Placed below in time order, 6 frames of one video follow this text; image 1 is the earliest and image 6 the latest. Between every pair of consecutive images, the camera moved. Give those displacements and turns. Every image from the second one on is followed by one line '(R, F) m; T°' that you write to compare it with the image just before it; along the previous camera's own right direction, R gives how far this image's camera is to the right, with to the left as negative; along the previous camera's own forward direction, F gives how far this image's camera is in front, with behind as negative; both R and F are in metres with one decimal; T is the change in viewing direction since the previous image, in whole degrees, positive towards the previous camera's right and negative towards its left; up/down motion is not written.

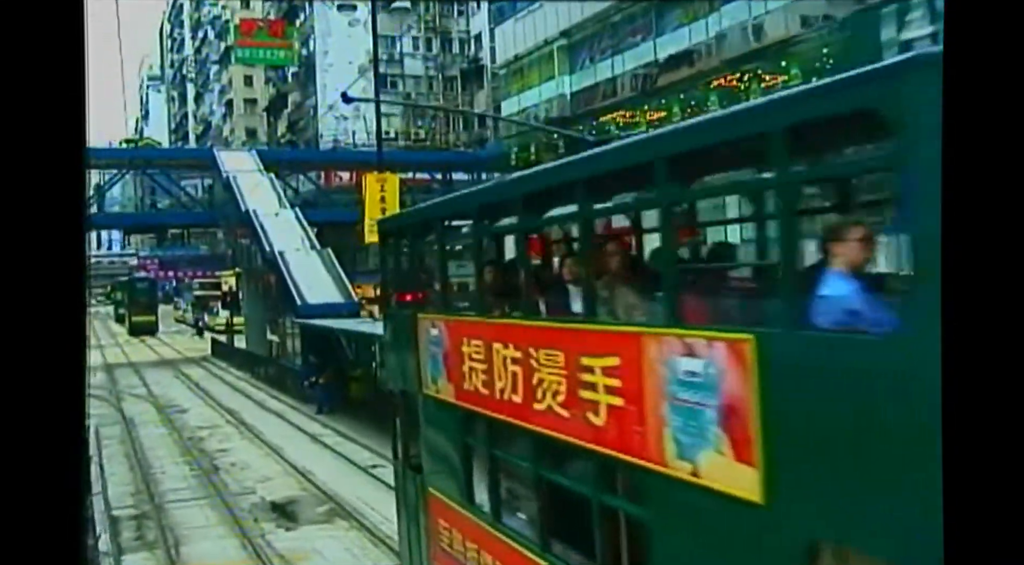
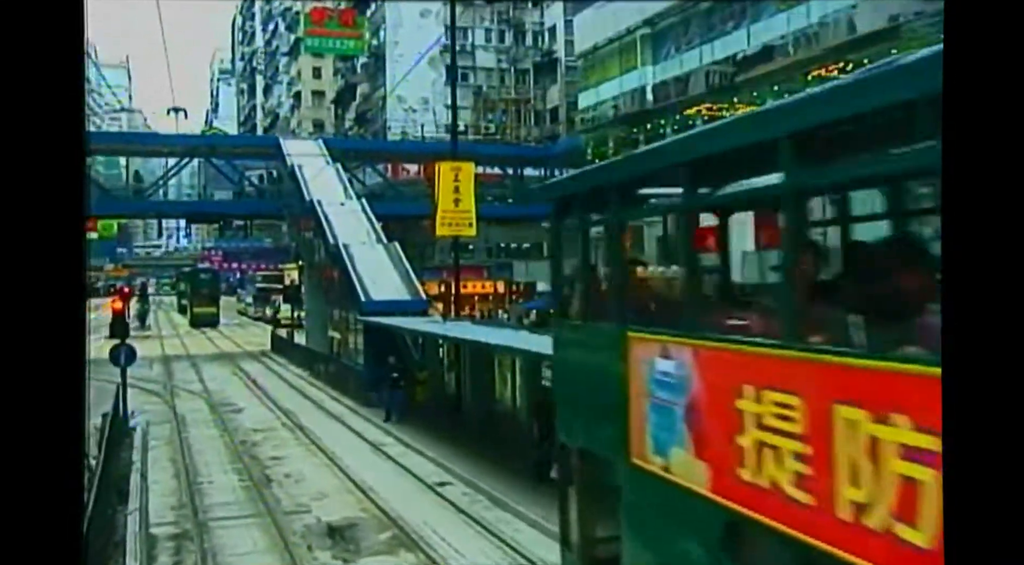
(-0.1, +0.4) m; -4°
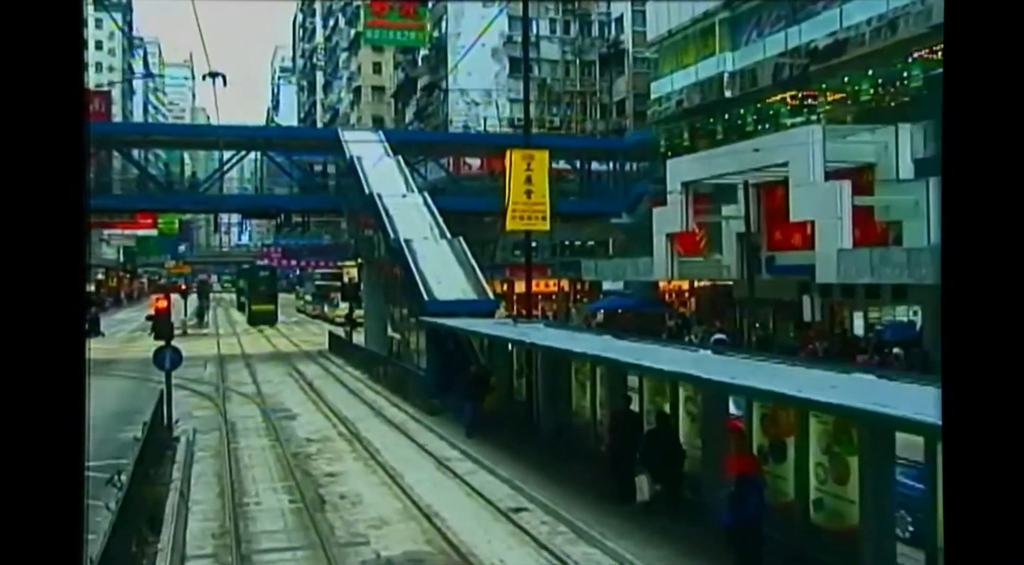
(-0.1, +0.3) m; -3°
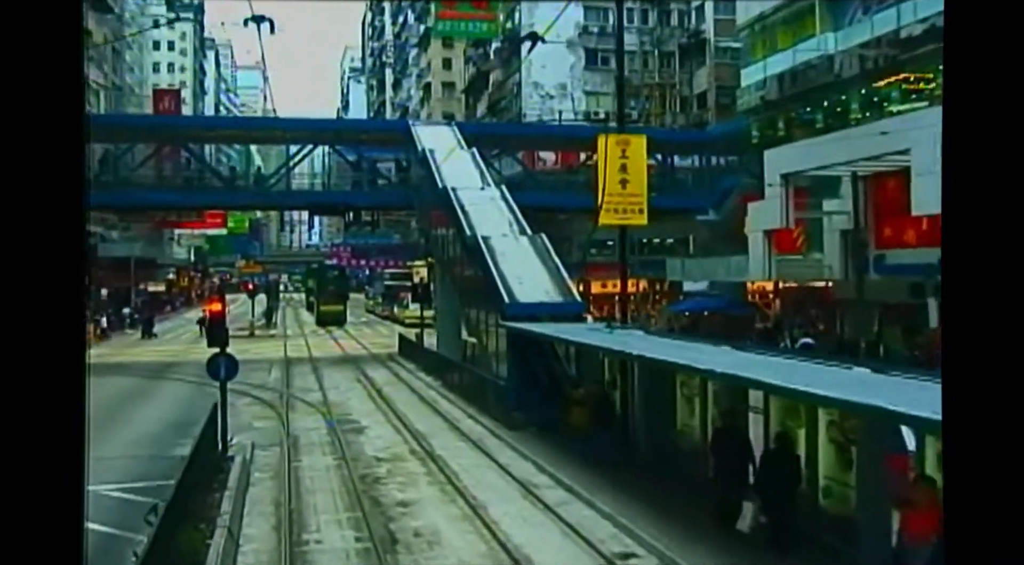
(-0.1, +0.4) m; -4°
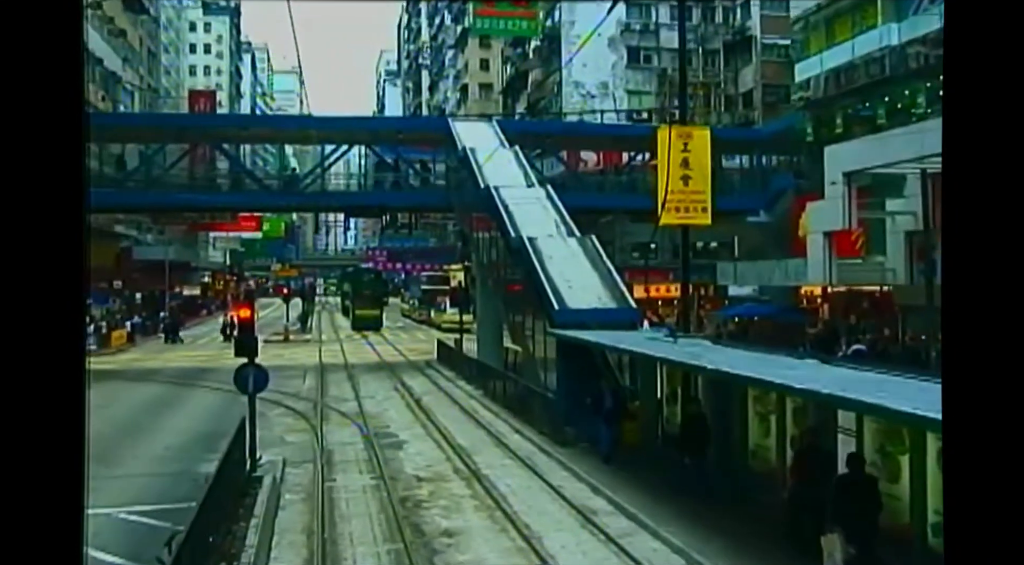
(-0.1, +0.2) m; -2°
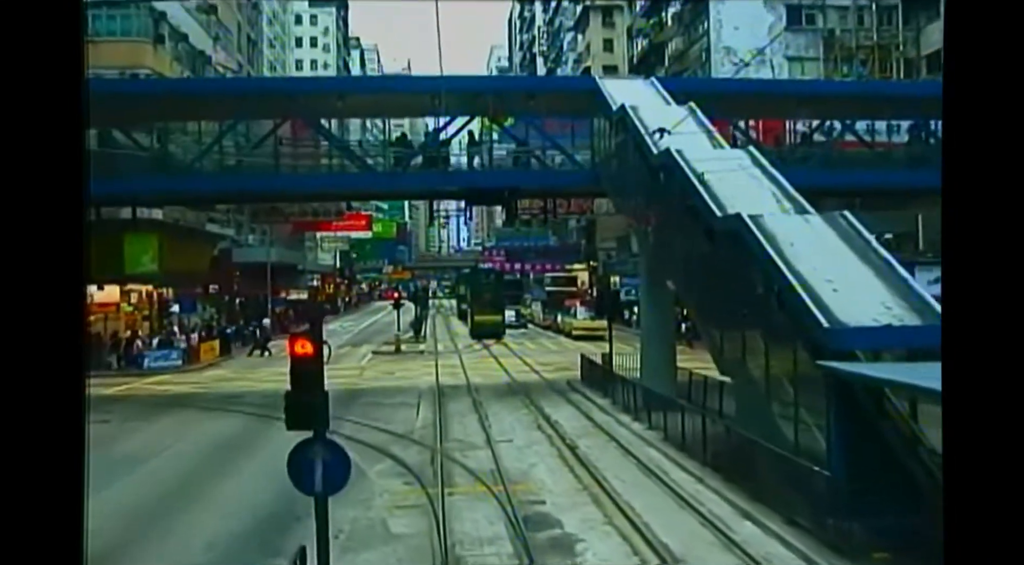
(-0.3, +1.2) m; -7°
